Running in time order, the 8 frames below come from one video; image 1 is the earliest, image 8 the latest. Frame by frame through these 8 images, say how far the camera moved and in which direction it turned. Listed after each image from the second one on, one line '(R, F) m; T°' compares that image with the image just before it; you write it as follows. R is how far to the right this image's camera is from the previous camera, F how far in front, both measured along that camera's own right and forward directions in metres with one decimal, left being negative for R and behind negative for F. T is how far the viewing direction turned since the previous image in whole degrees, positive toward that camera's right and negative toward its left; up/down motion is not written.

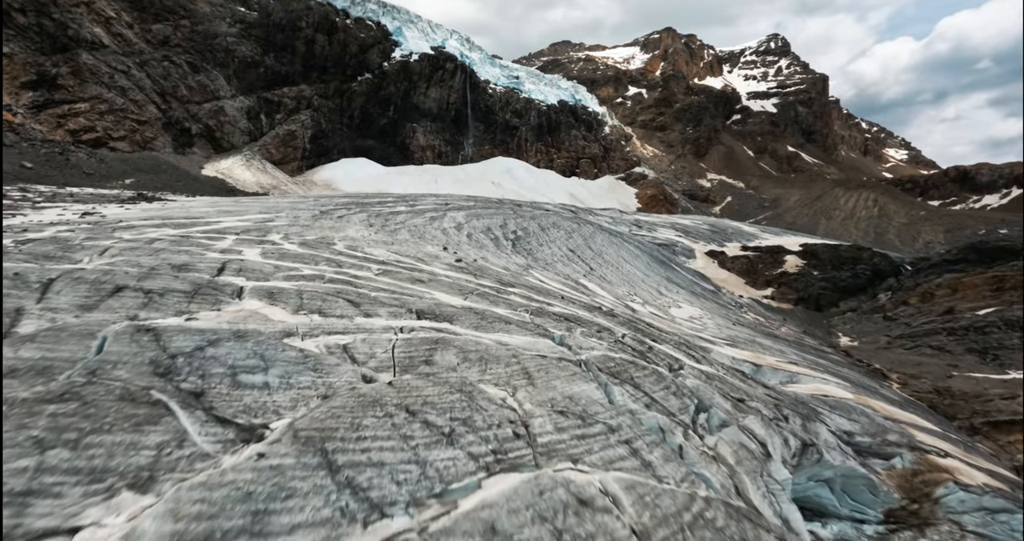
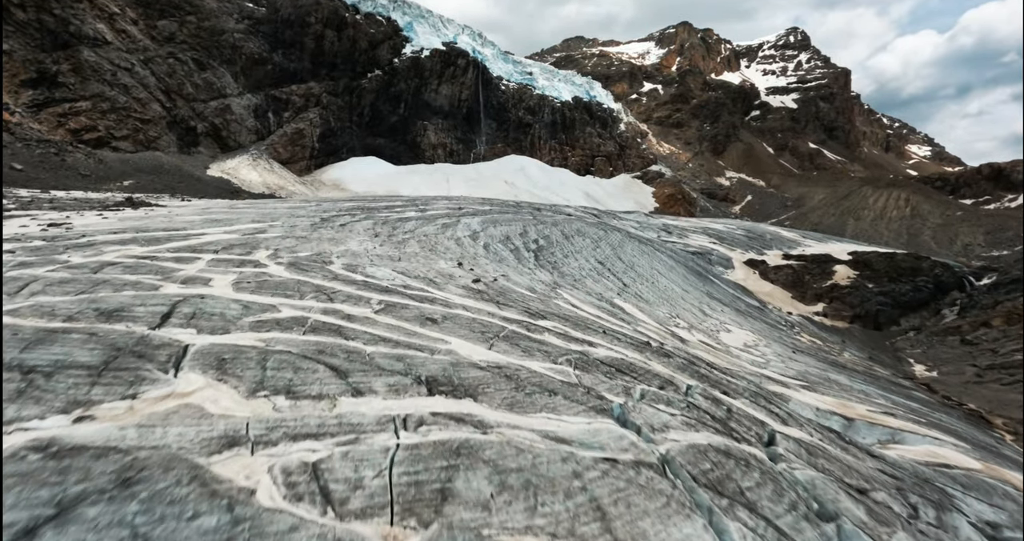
(-0.2, +1.3) m; -1°
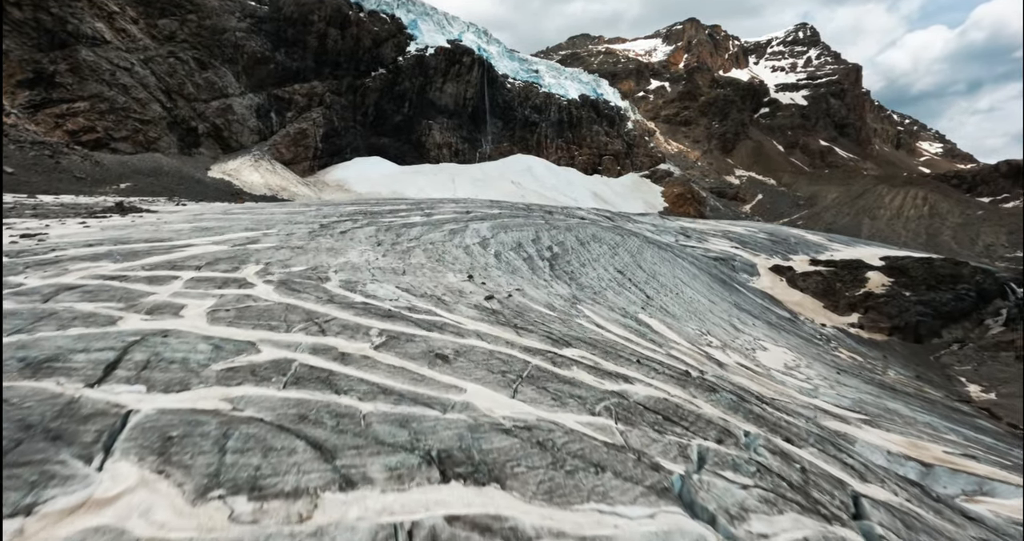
(-0.2, +0.7) m; -1°
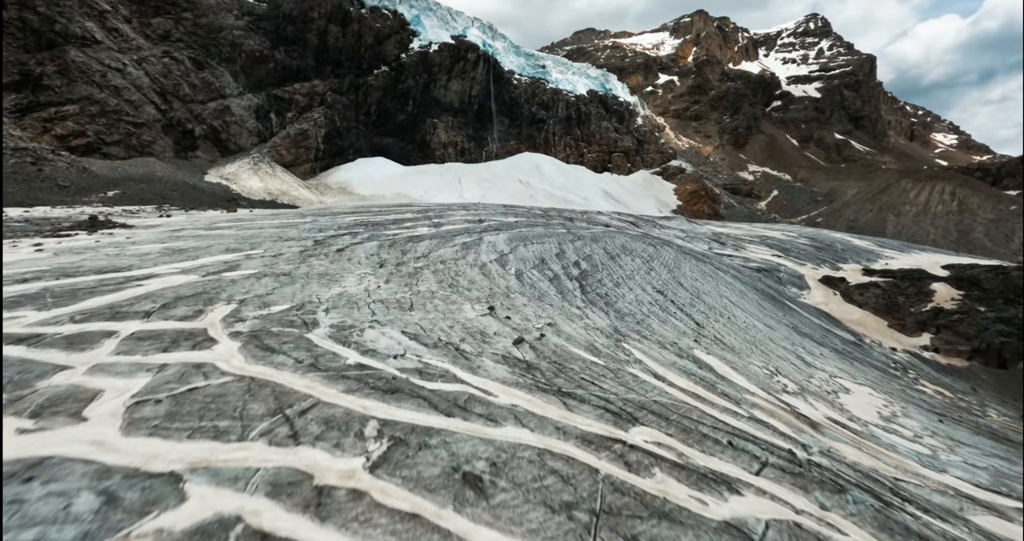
(-0.3, +1.3) m; -1°
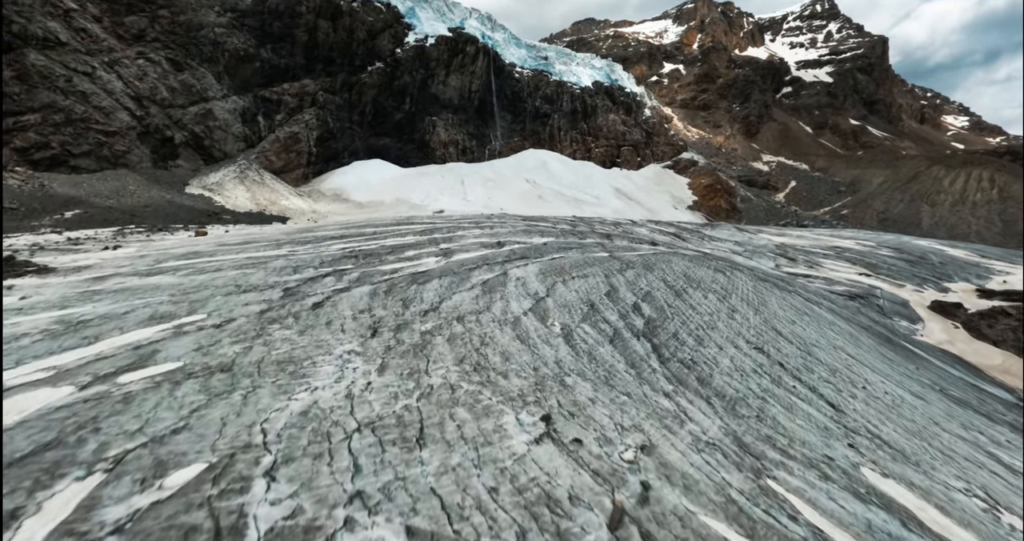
(-0.5, +2.3) m; 0°
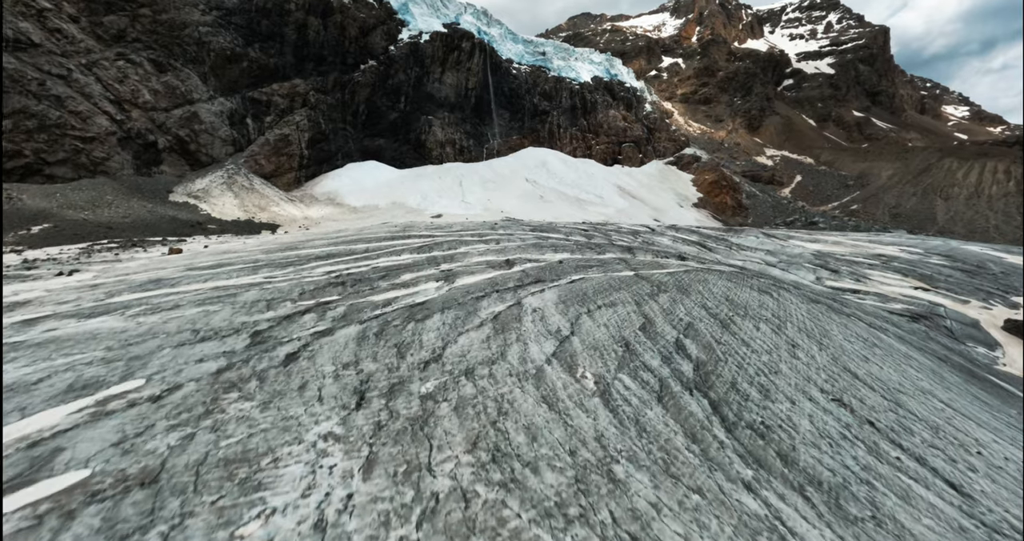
(-0.2, +1.2) m; 0°
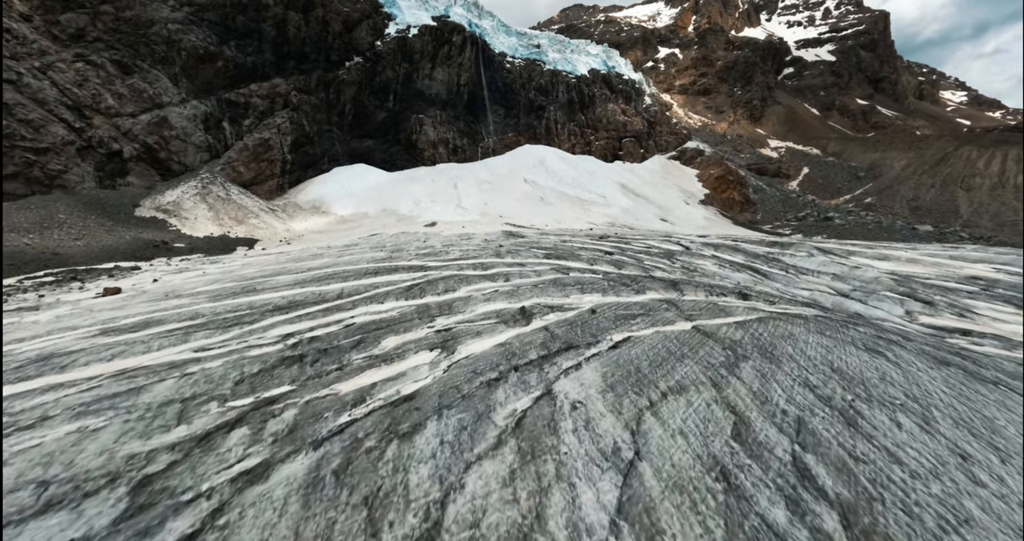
(-0.3, +2.0) m; 0°
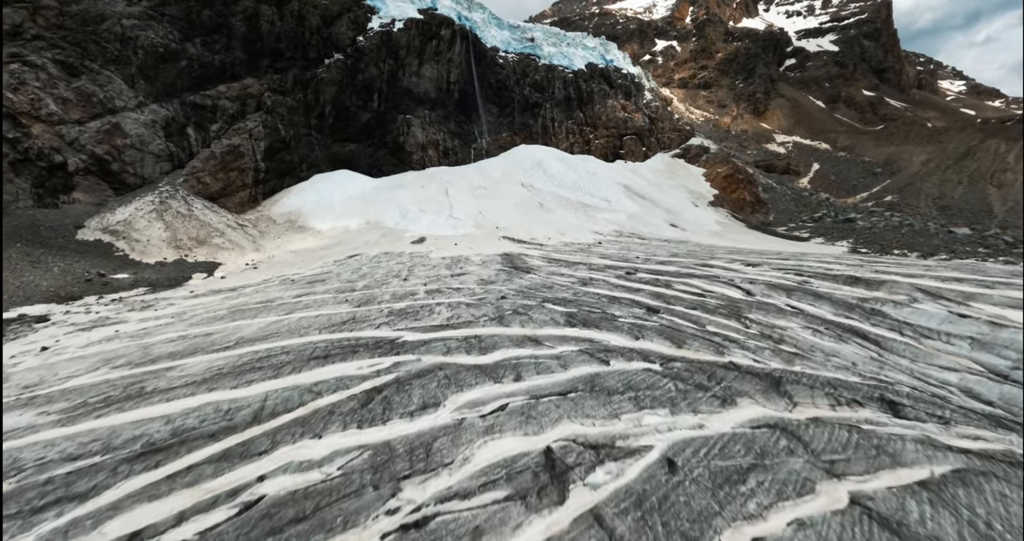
(-0.2, +2.6) m; +1°
